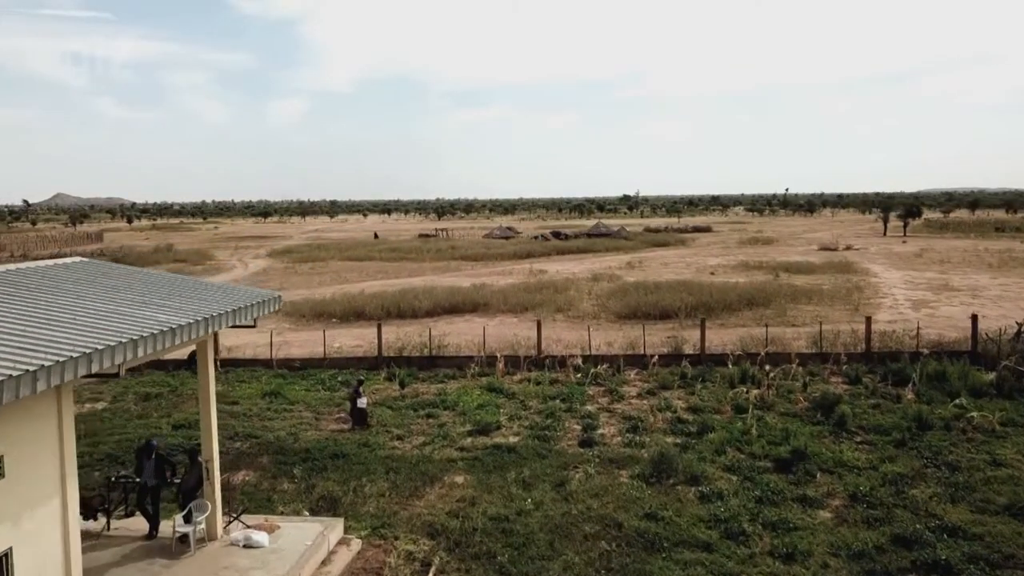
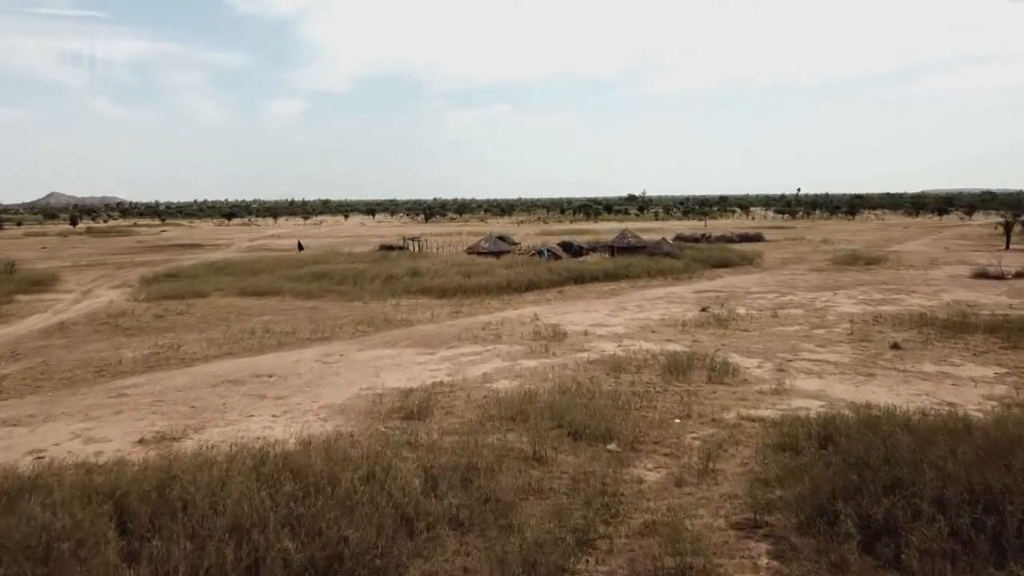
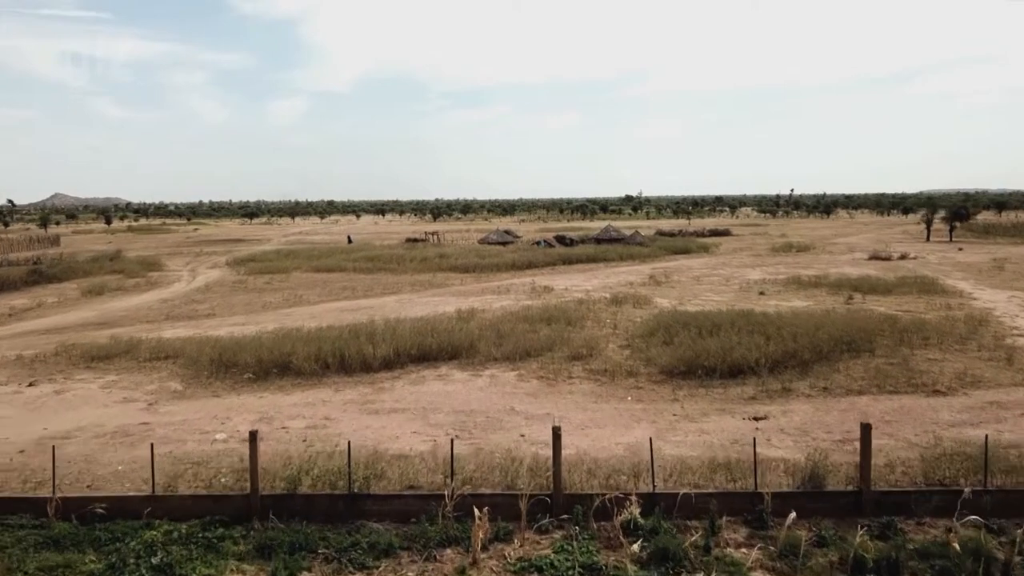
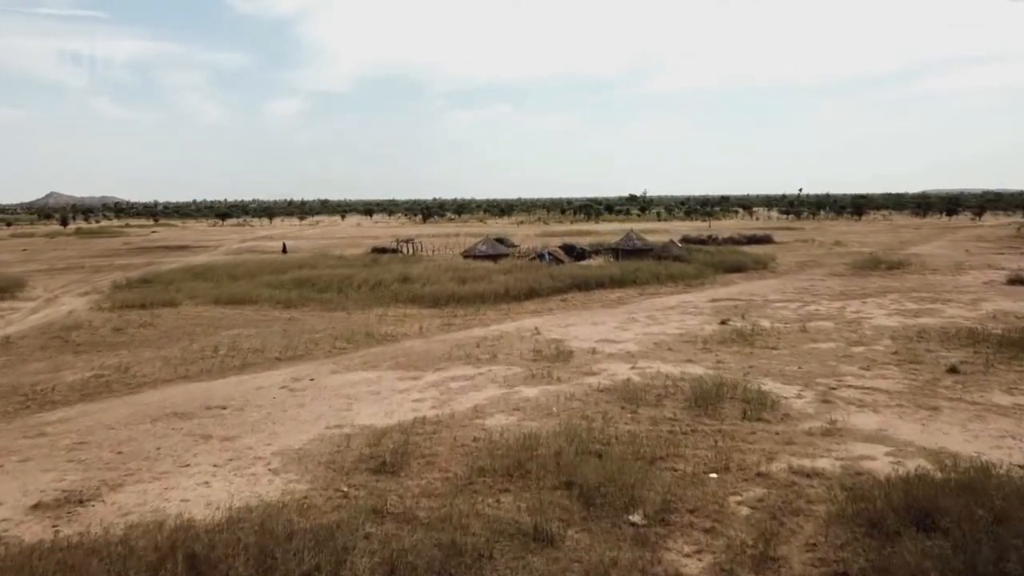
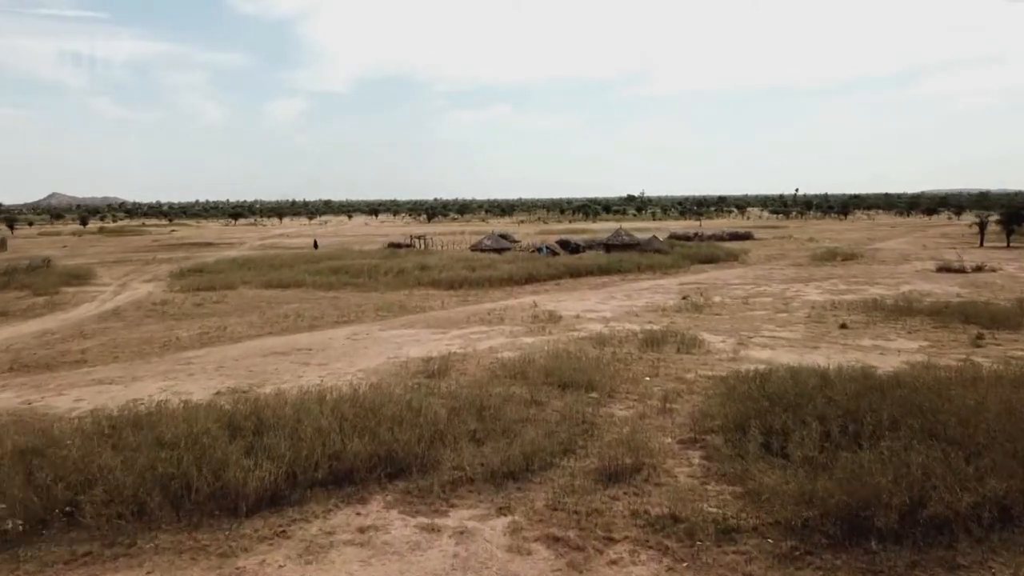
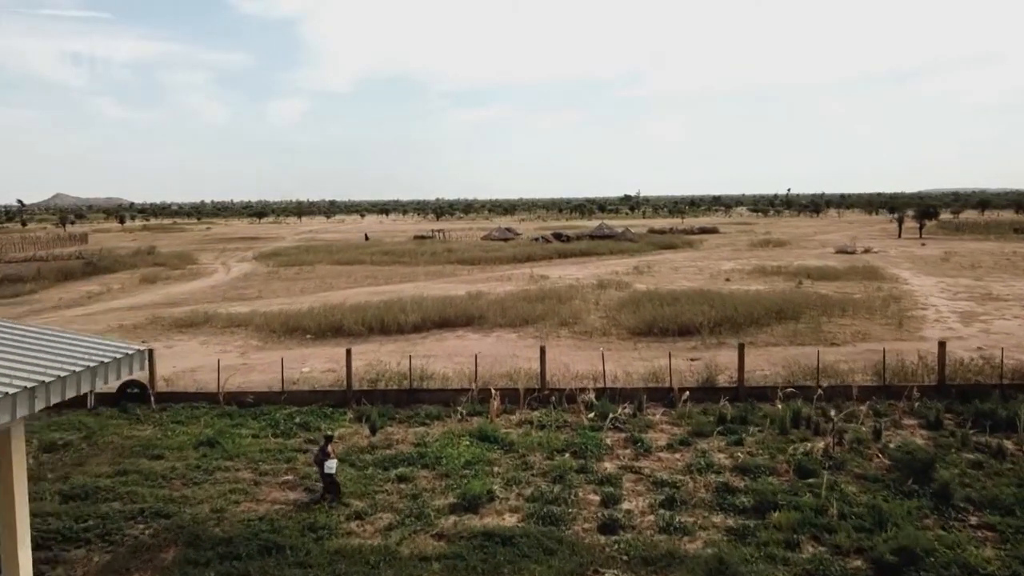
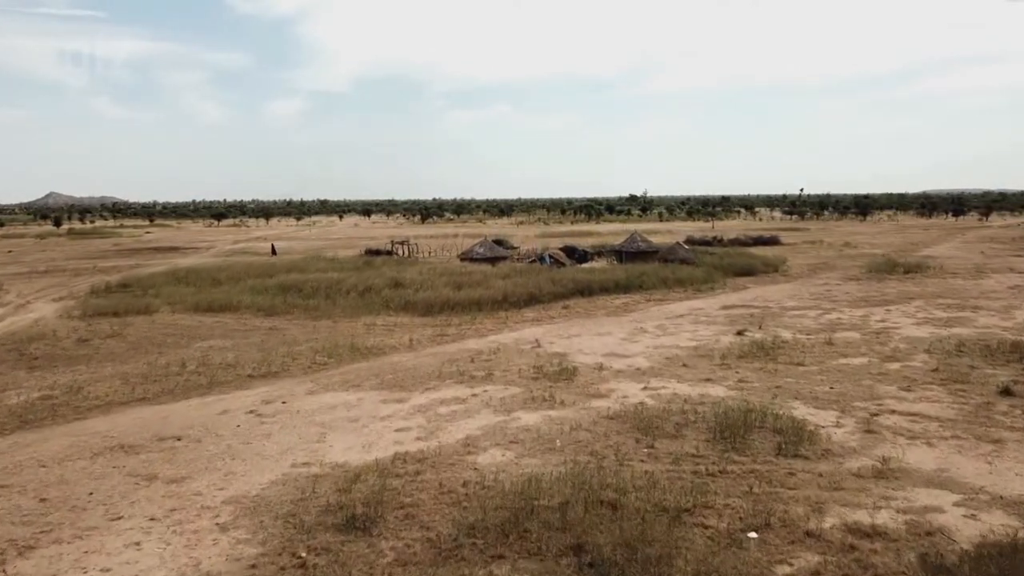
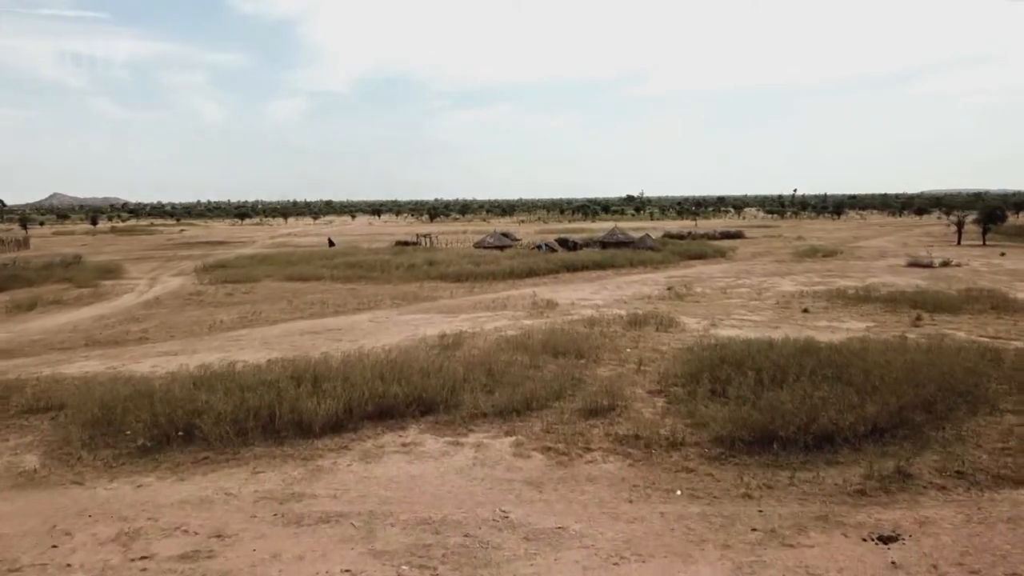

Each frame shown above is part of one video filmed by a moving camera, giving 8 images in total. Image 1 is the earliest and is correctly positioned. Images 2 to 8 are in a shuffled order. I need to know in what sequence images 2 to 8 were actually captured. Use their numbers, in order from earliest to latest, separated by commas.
6, 3, 8, 5, 2, 4, 7
